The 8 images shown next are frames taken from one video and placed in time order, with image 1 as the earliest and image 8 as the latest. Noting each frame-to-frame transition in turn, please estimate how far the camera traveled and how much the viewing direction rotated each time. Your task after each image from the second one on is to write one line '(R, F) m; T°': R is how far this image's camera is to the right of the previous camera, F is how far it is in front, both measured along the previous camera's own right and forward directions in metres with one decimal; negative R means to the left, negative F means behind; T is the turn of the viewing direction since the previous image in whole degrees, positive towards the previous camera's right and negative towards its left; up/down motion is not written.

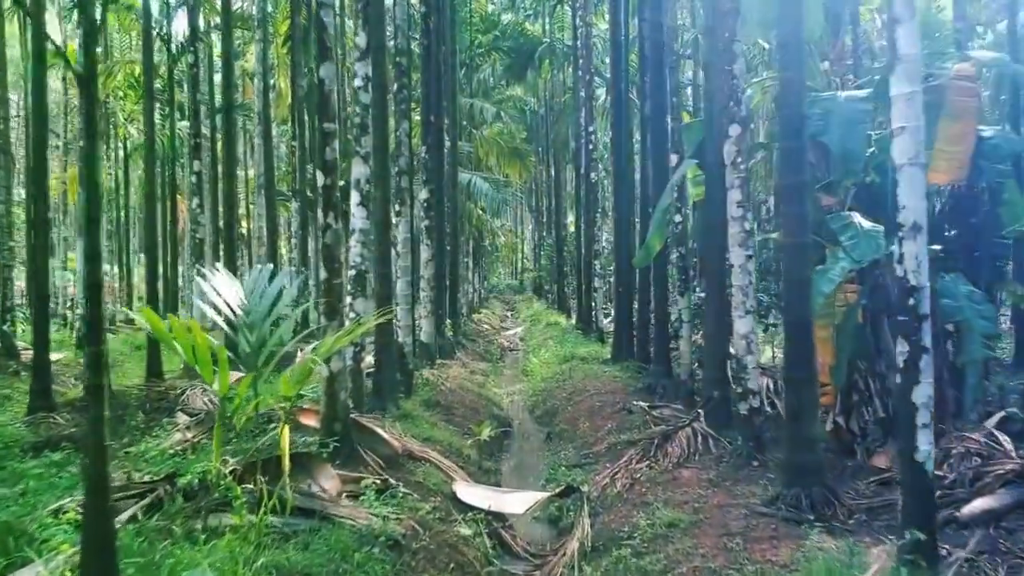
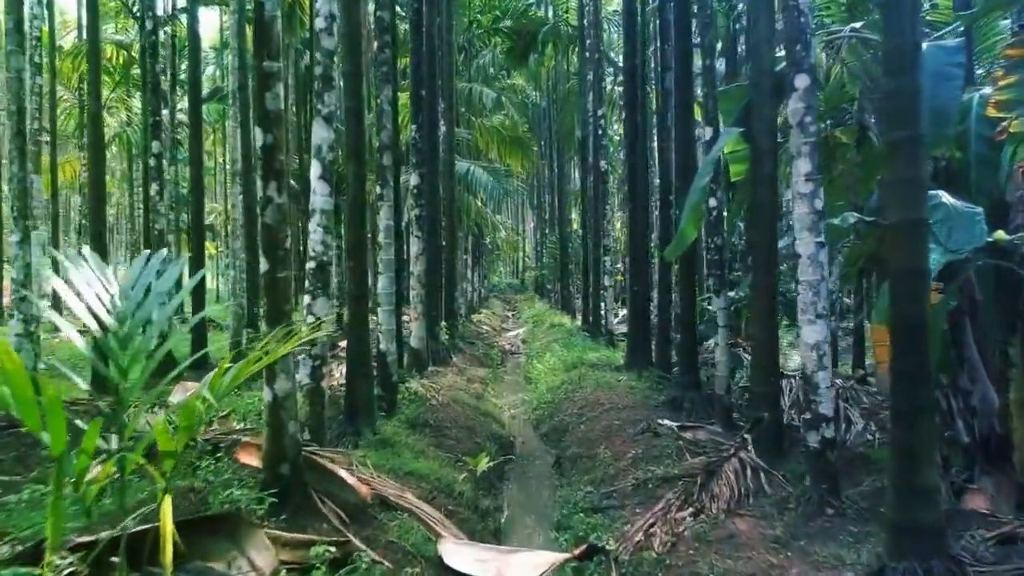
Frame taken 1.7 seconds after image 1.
(0.0, +1.8) m; 0°
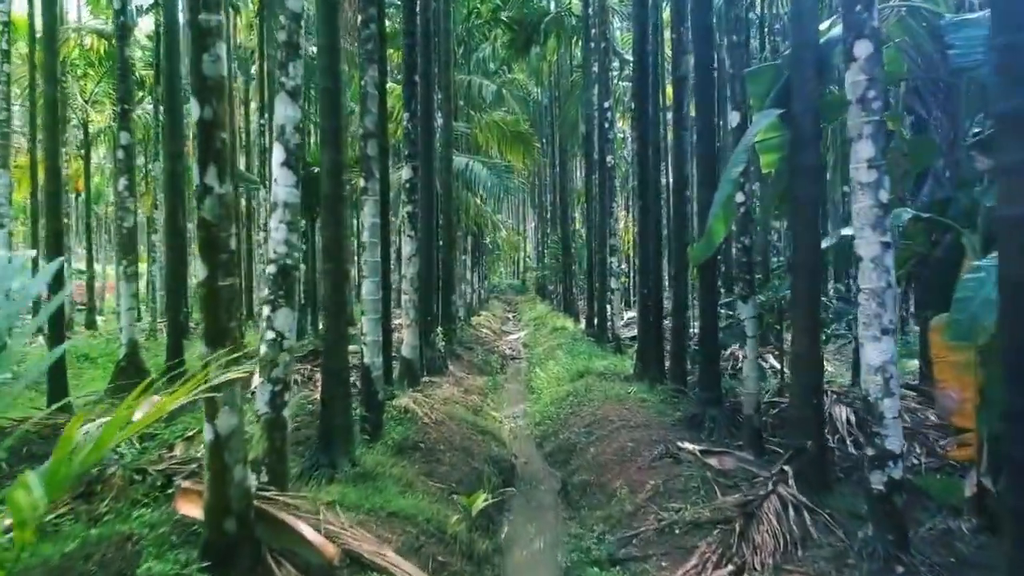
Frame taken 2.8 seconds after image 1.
(0.0, +1.1) m; 0°
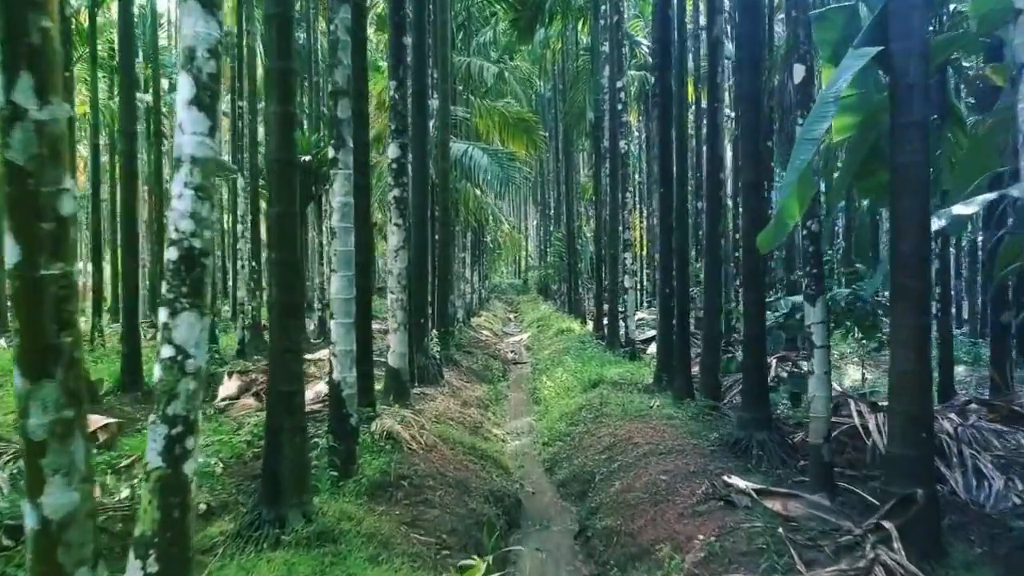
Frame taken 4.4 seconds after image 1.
(-0.1, +1.7) m; 0°
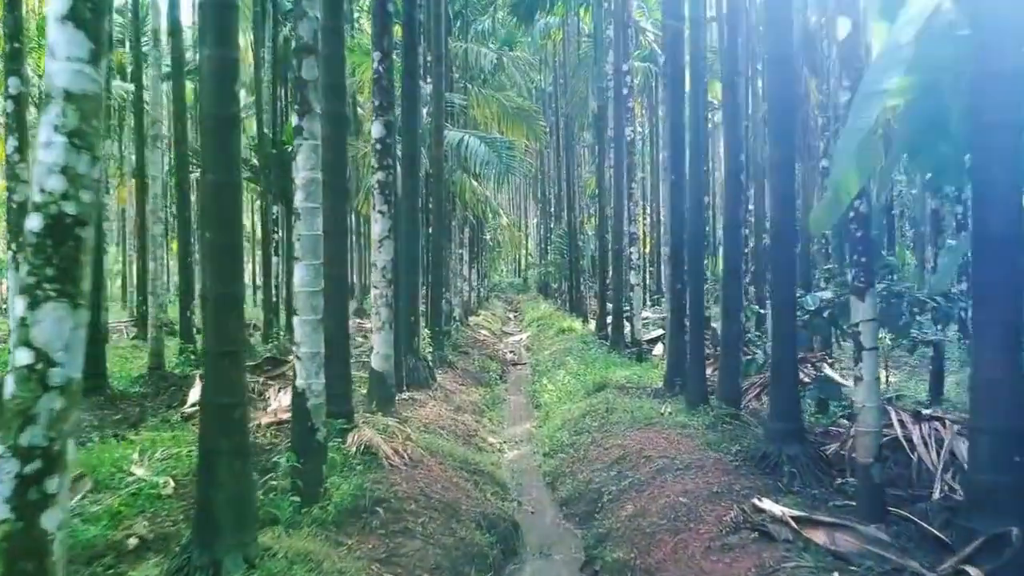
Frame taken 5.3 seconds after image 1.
(0.0, +1.0) m; 0°
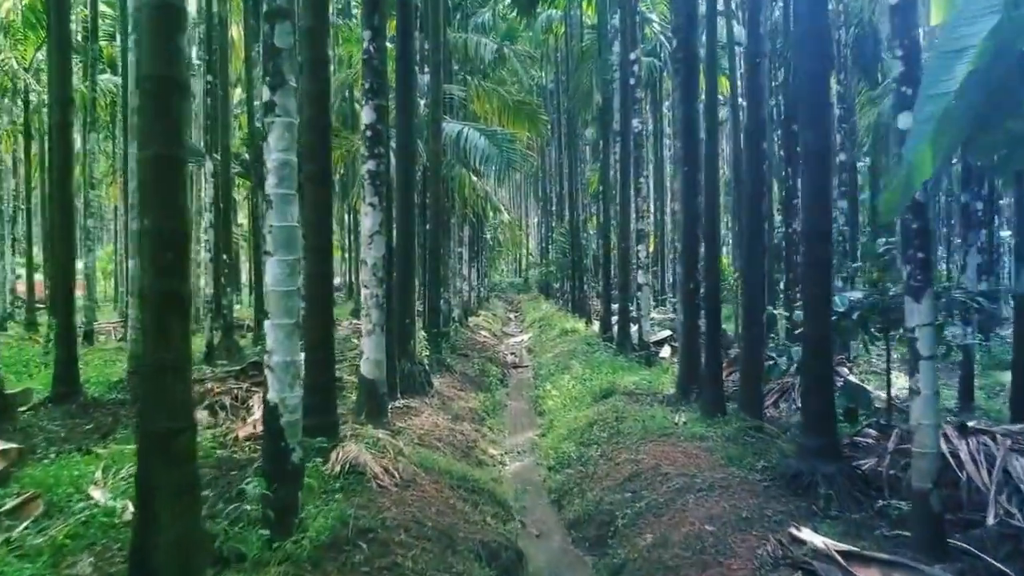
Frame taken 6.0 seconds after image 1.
(0.0, +0.7) m; 0°
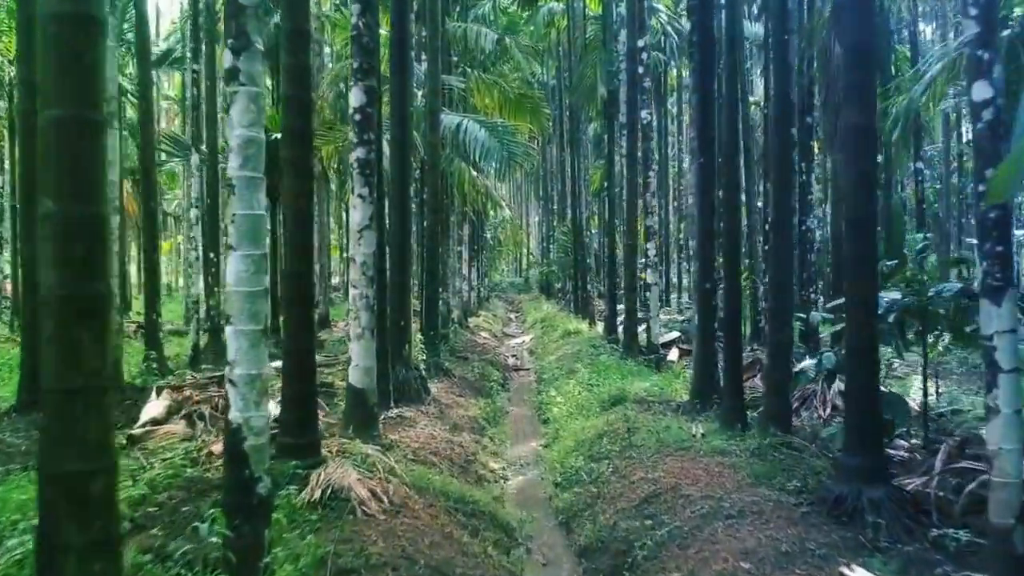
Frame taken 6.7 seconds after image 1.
(0.0, +0.8) m; 0°
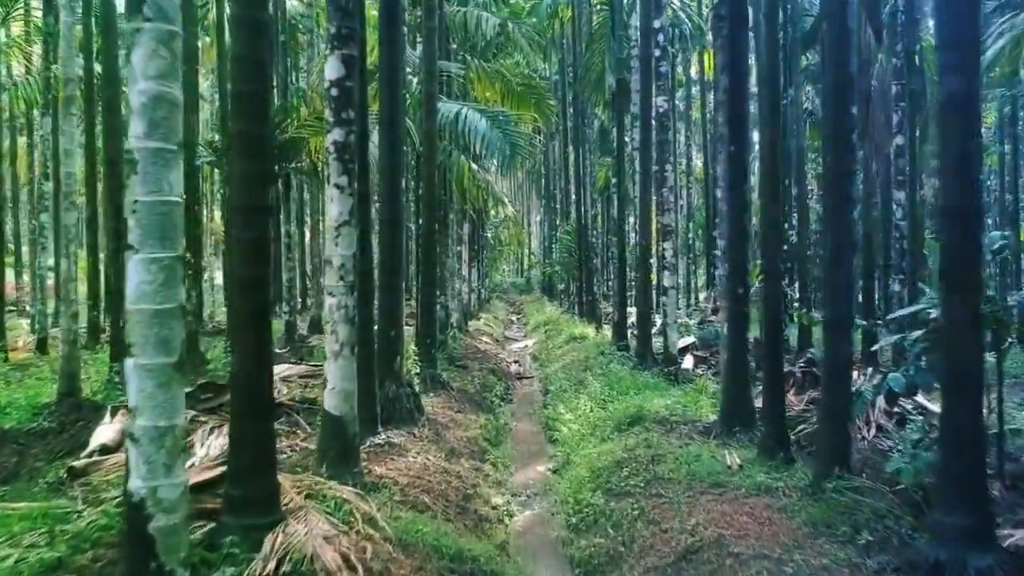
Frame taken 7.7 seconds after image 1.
(-0.1, +1.2) m; 0°
